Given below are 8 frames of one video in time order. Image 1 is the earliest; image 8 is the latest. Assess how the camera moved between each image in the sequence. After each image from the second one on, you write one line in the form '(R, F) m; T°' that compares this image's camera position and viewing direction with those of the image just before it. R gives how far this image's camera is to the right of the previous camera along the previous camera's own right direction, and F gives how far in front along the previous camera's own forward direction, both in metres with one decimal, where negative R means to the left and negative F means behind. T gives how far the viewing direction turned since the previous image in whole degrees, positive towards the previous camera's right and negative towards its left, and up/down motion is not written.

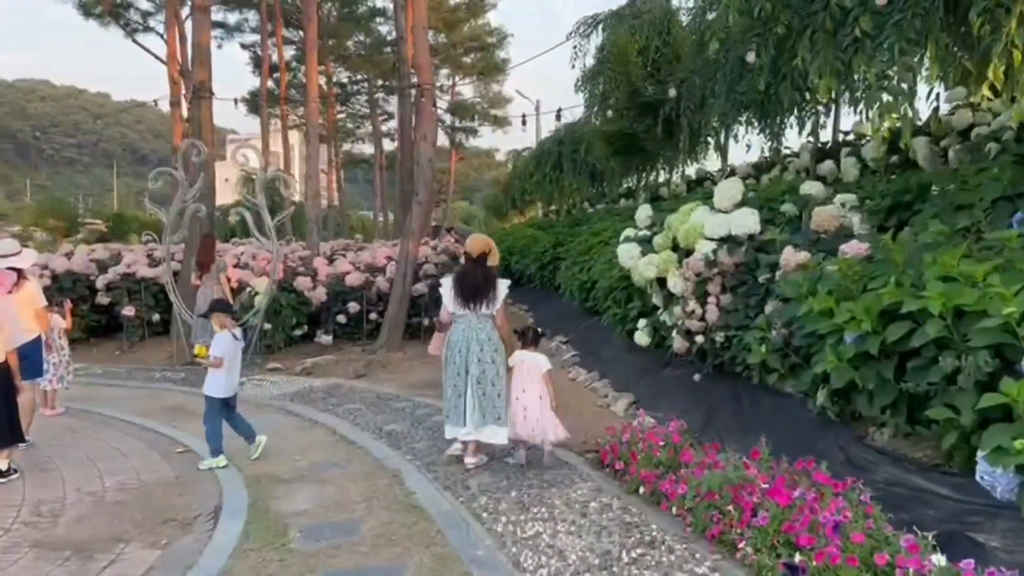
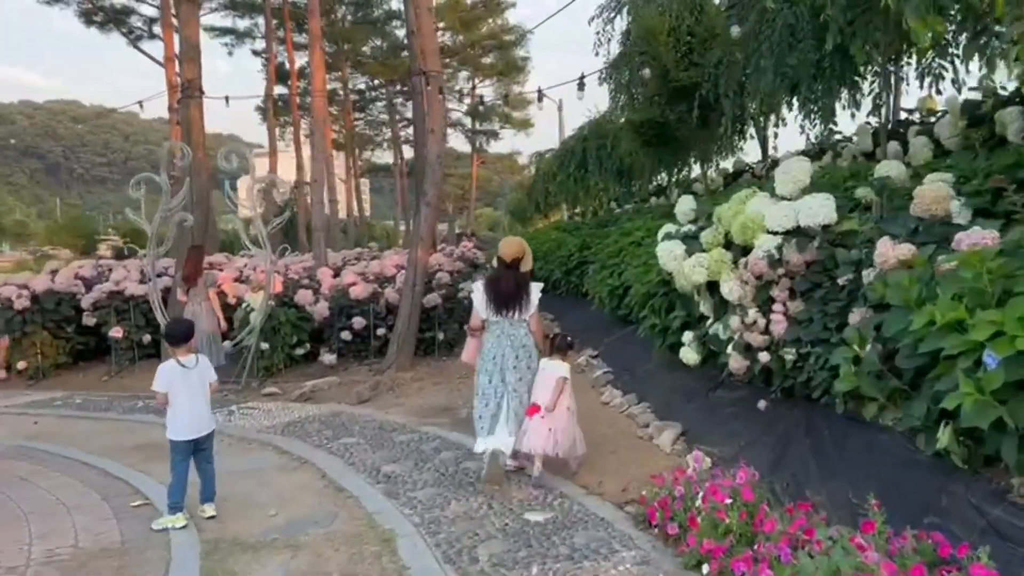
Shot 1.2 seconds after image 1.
(+0.1, +1.0) m; -2°
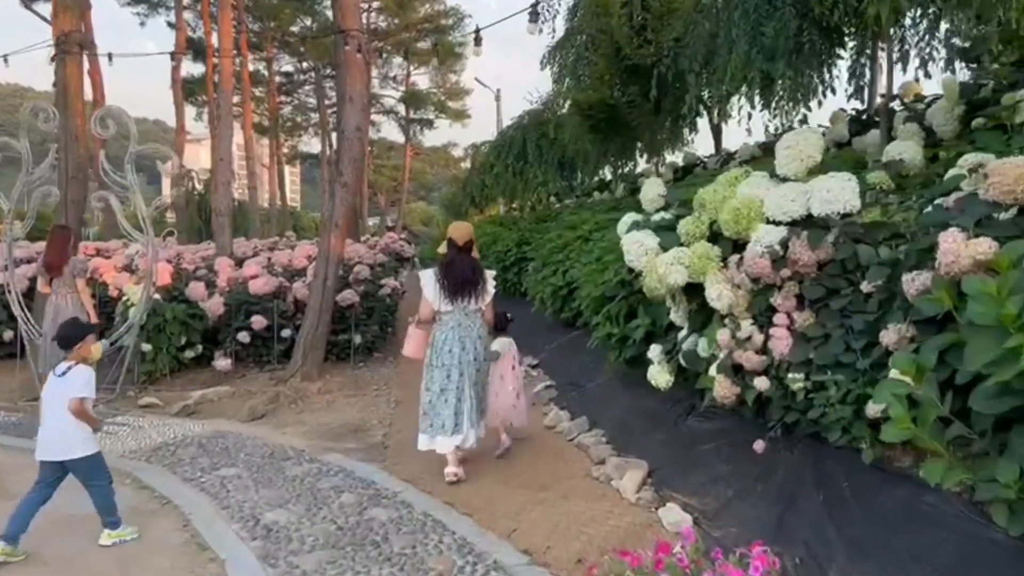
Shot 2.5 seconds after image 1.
(0.0, +1.1) m; +4°
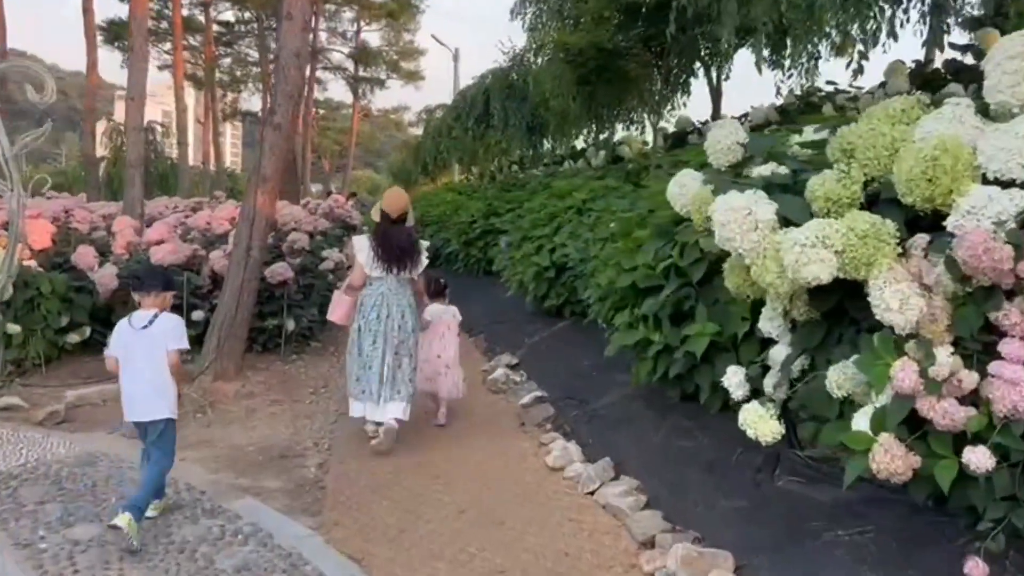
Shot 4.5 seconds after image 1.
(-0.2, +1.5) m; +4°
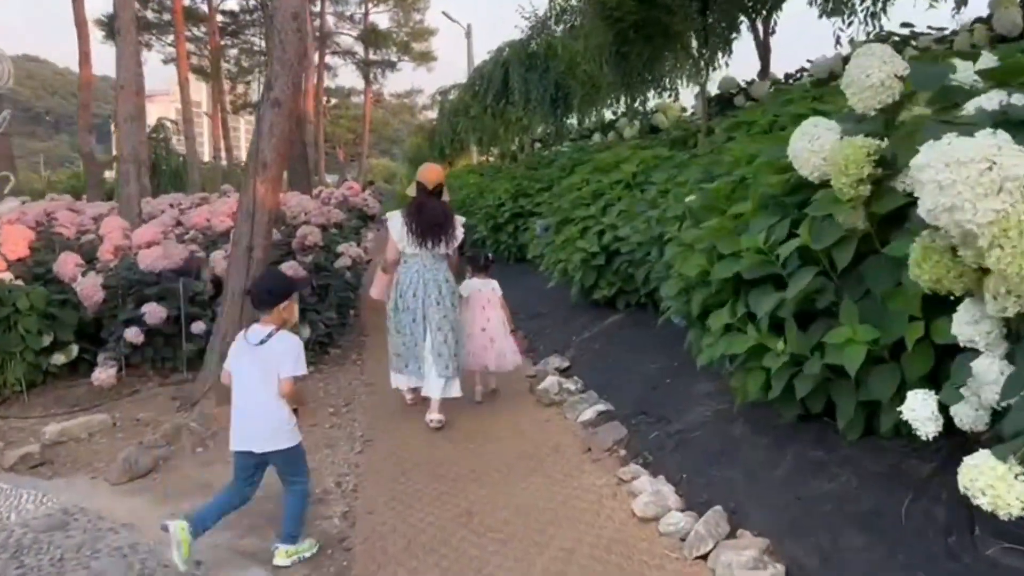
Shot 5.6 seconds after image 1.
(-0.2, +0.8) m; -1°
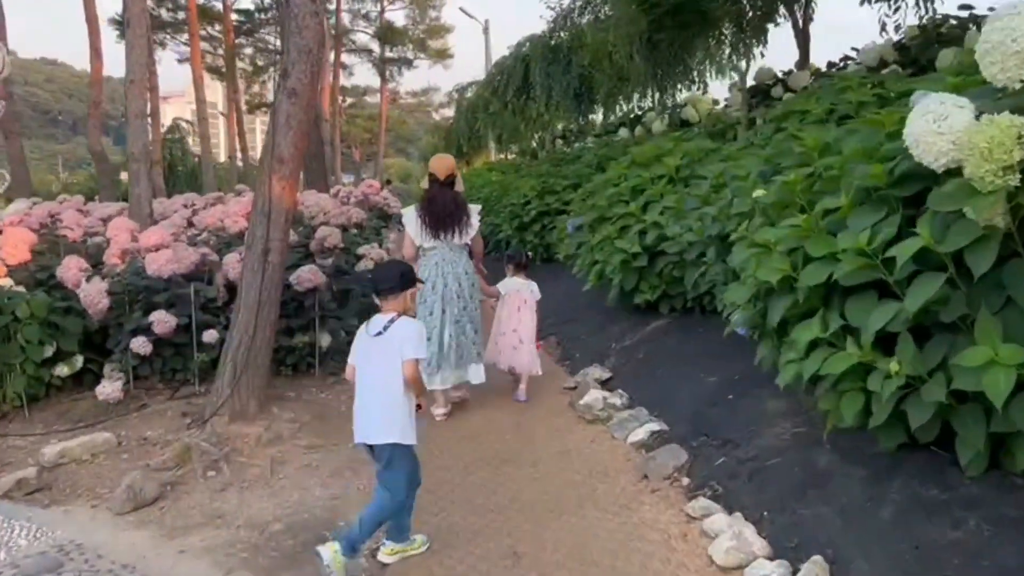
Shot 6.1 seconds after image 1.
(-0.1, +0.4) m; -1°
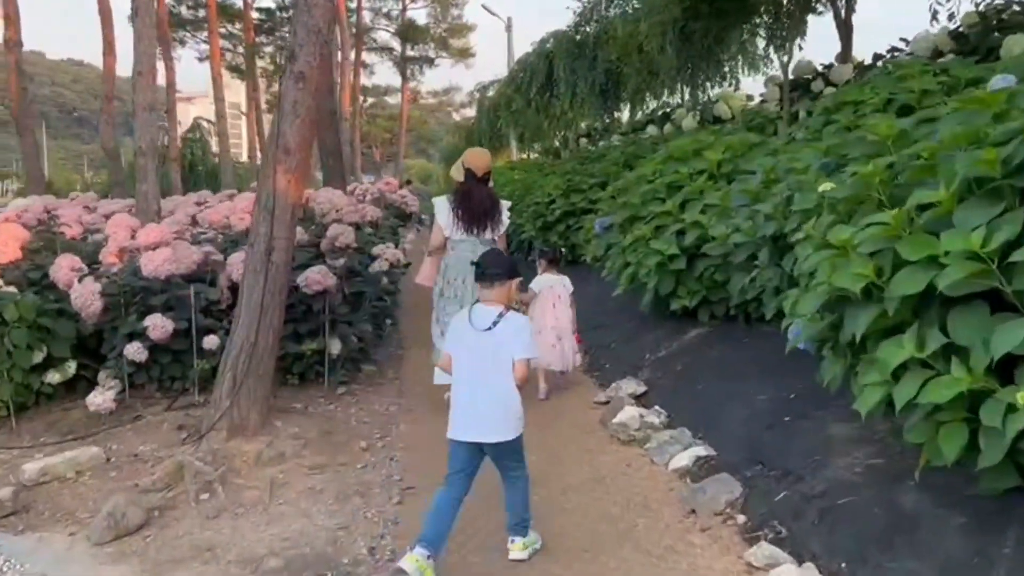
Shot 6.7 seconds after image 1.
(0.0, +0.4) m; -1°
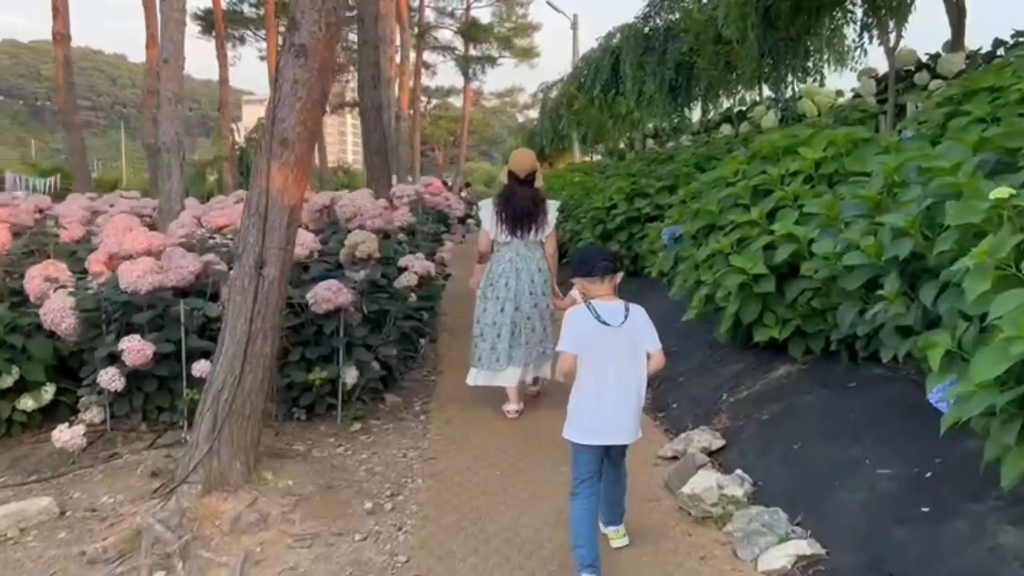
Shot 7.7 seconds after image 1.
(+0.1, +0.8) m; -4°
